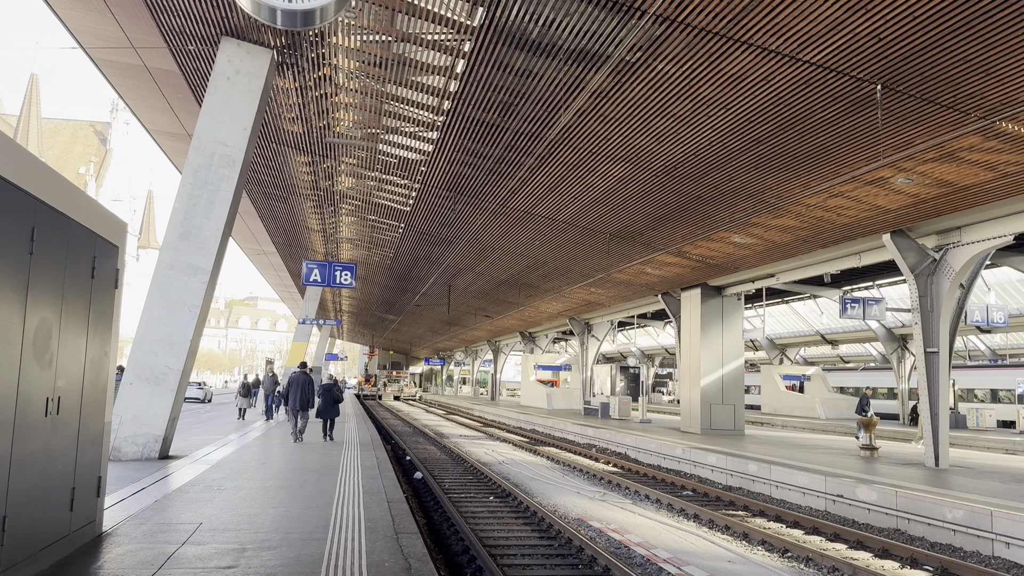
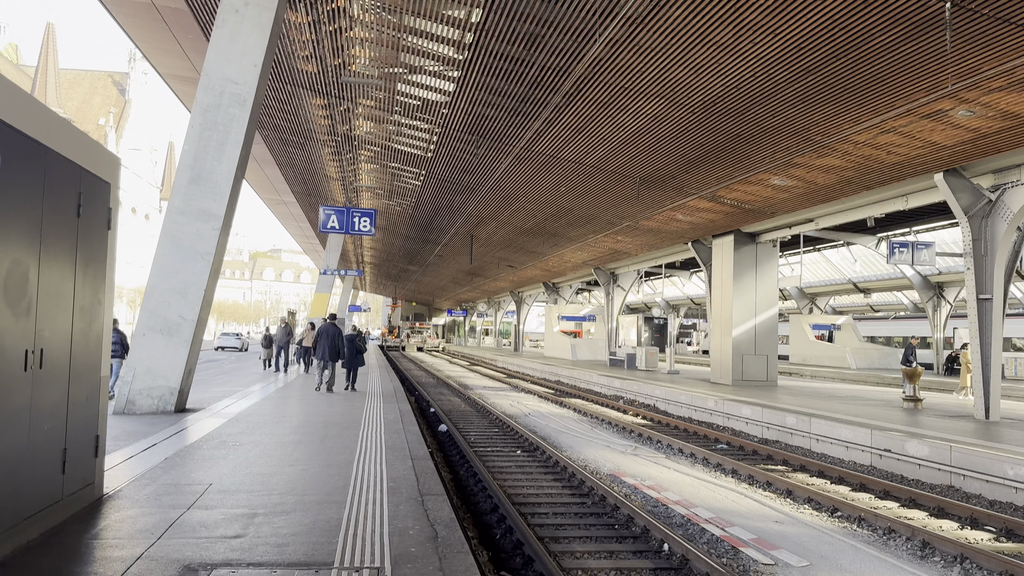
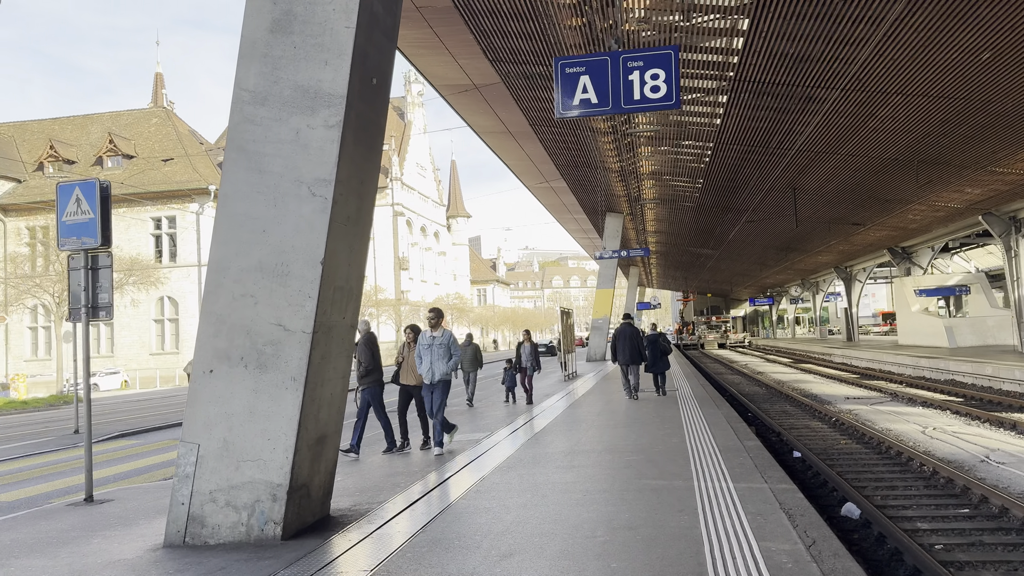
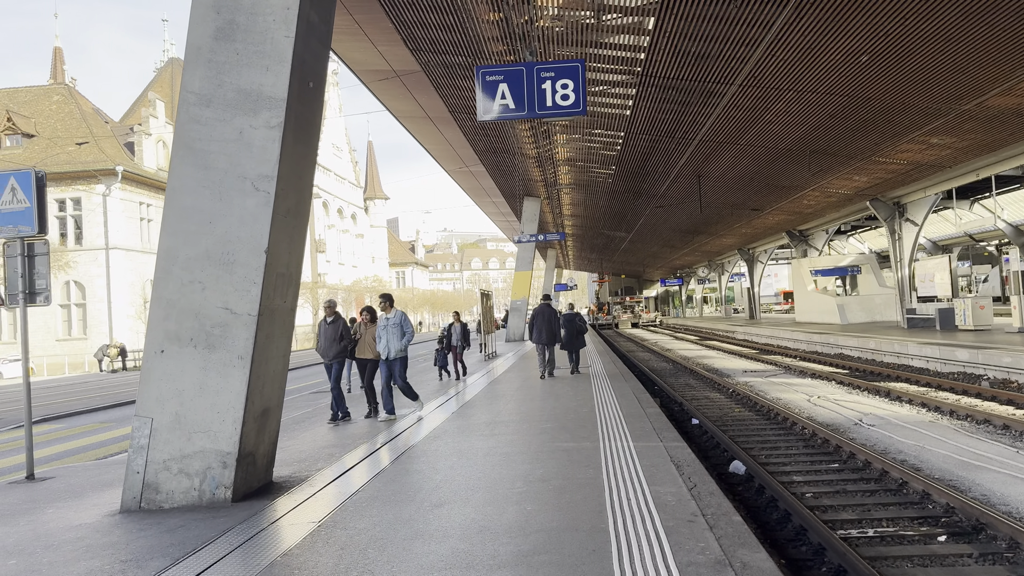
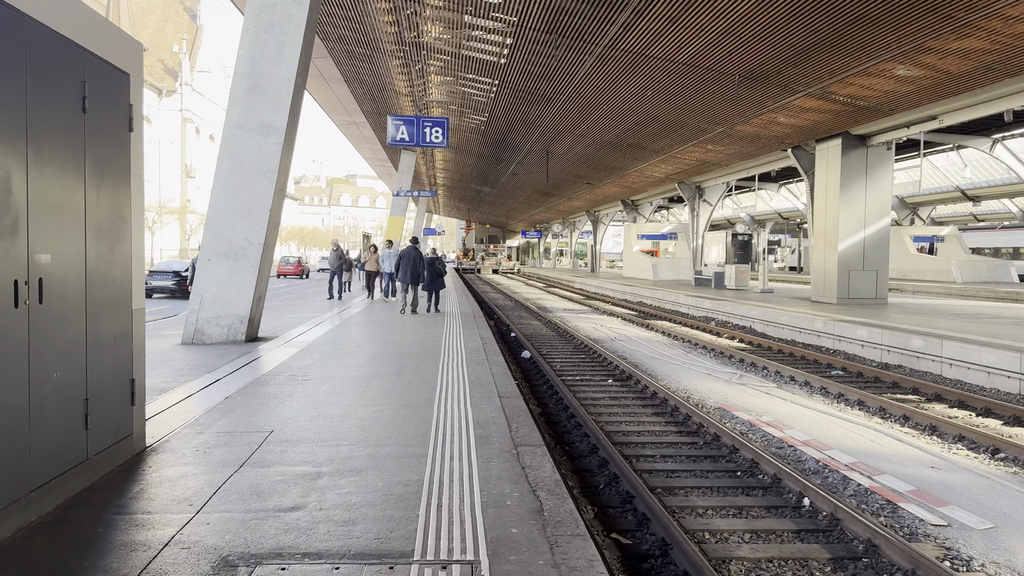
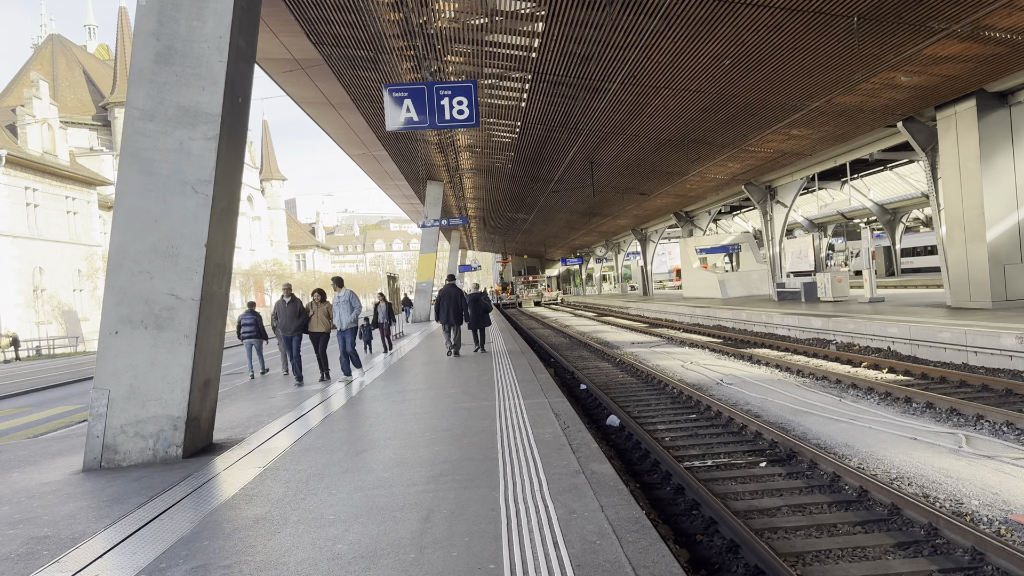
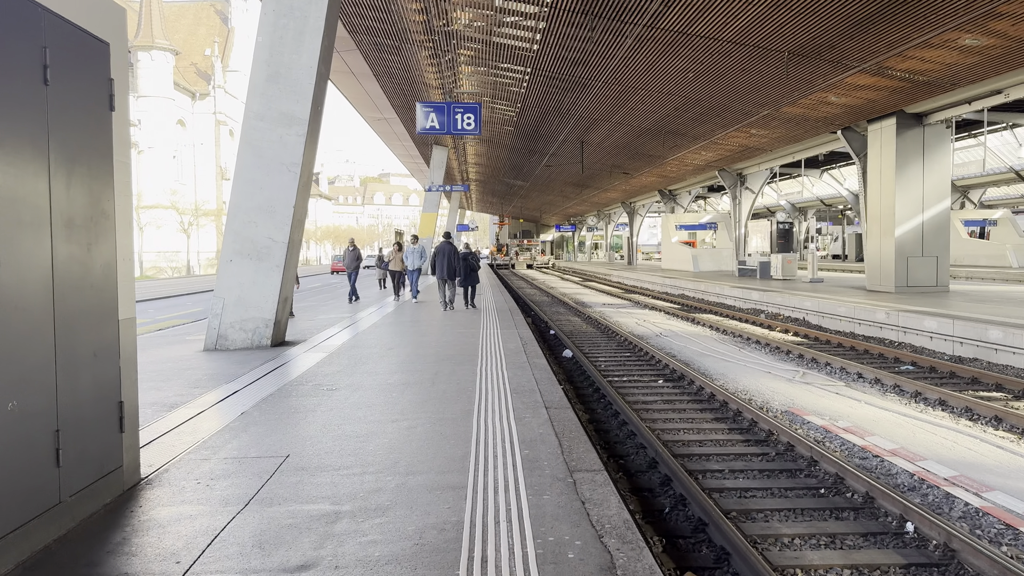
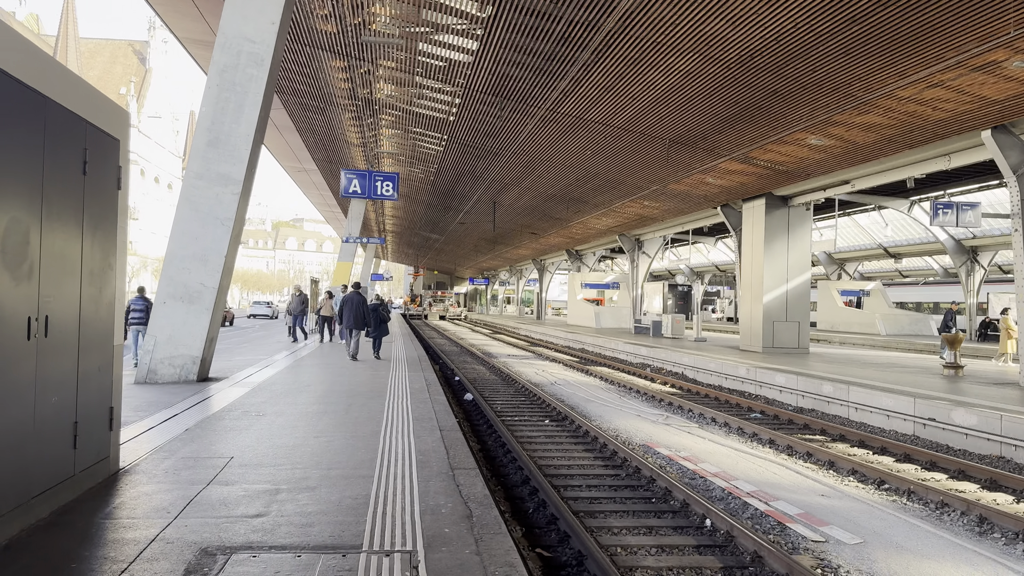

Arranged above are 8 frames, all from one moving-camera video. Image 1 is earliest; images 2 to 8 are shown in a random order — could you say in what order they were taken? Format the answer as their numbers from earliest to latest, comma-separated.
2, 8, 5, 7, 6, 4, 3
